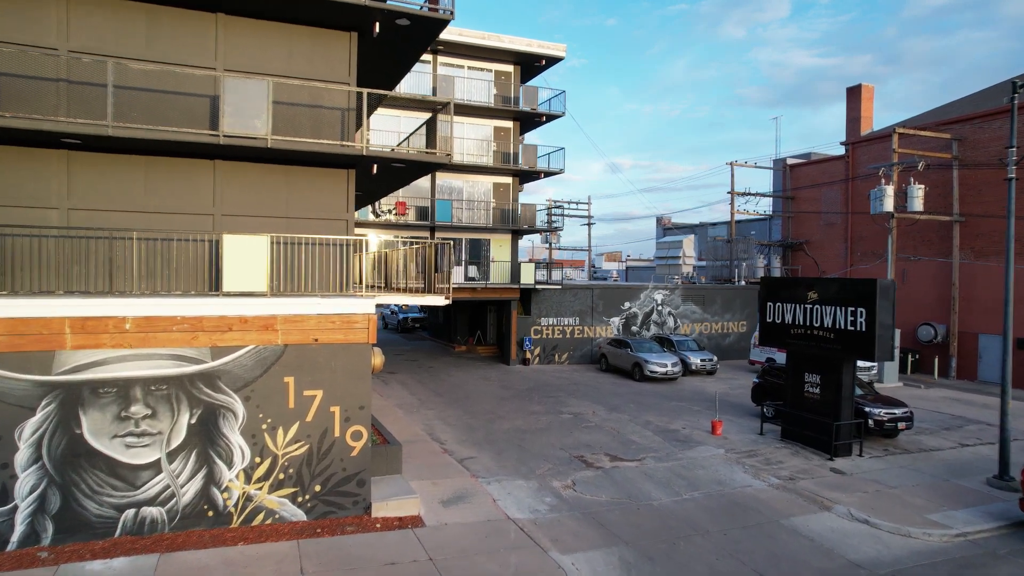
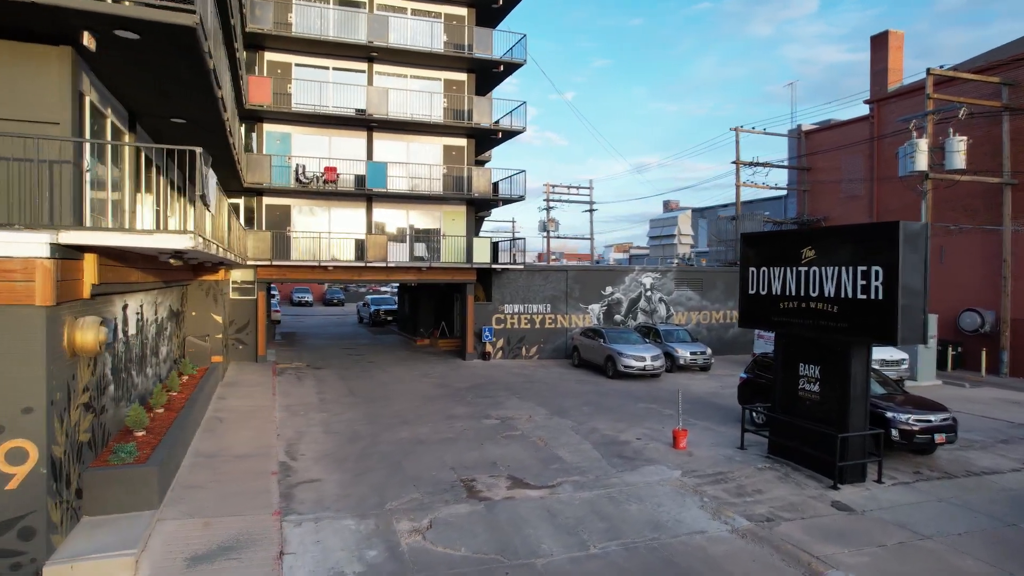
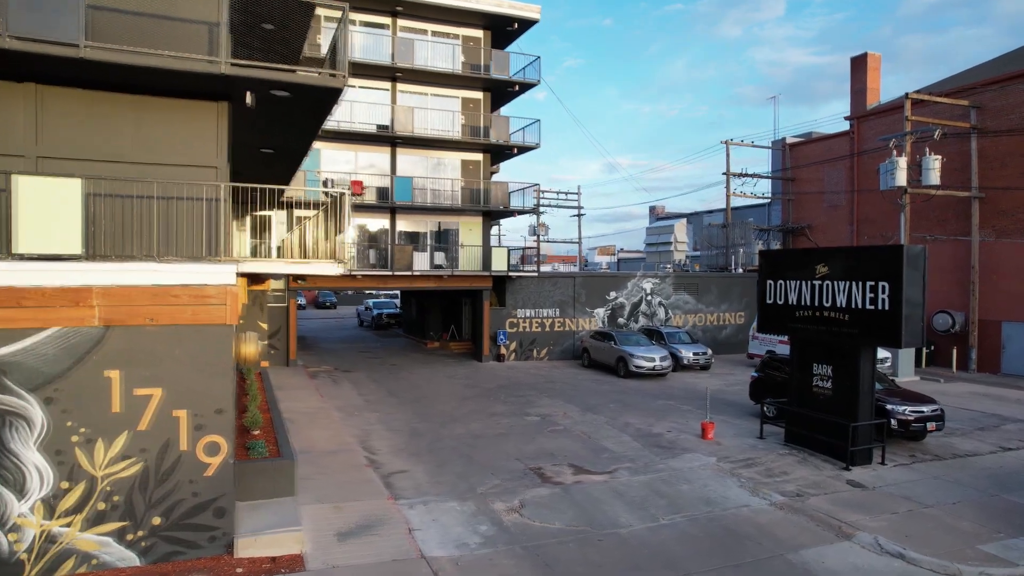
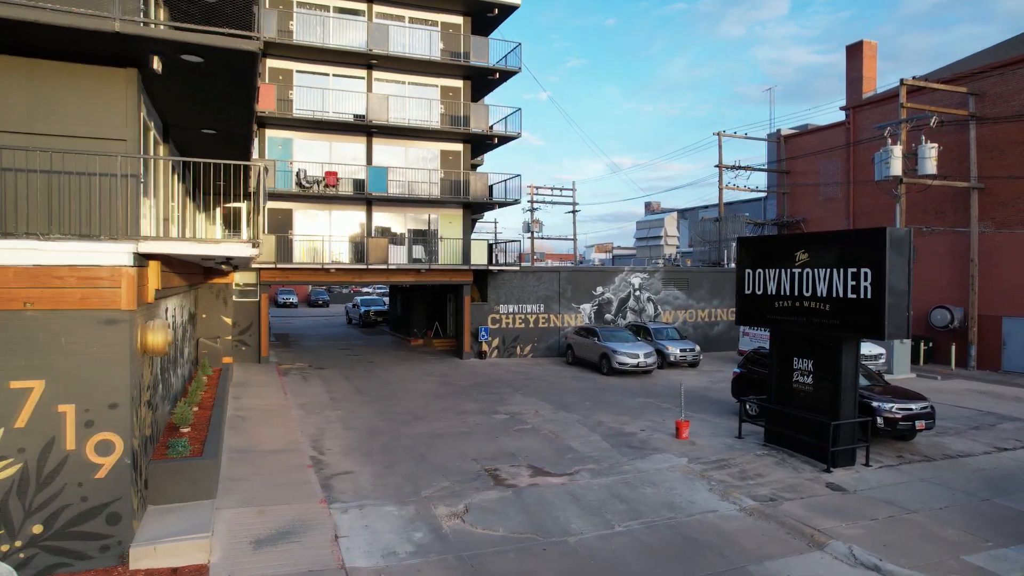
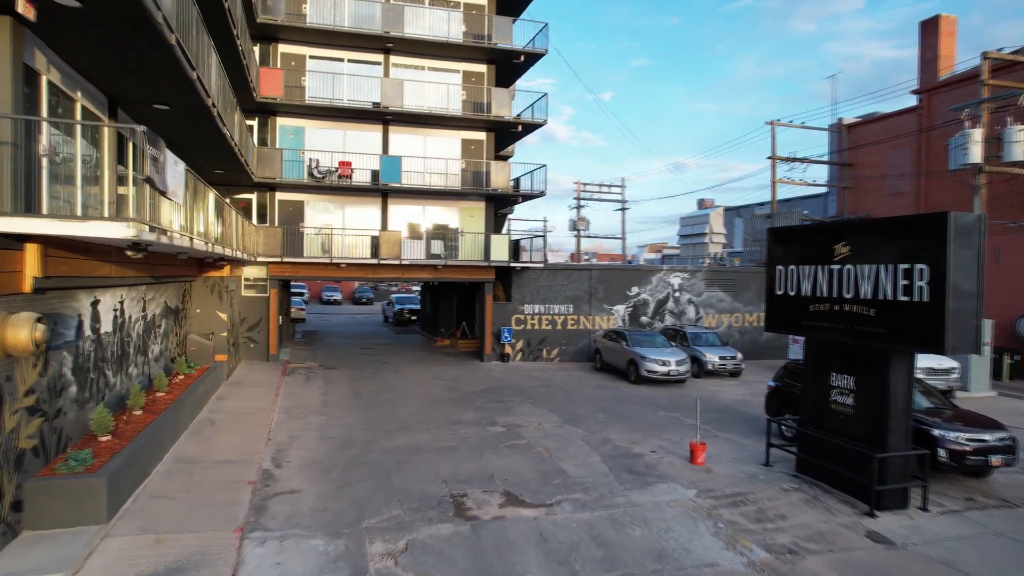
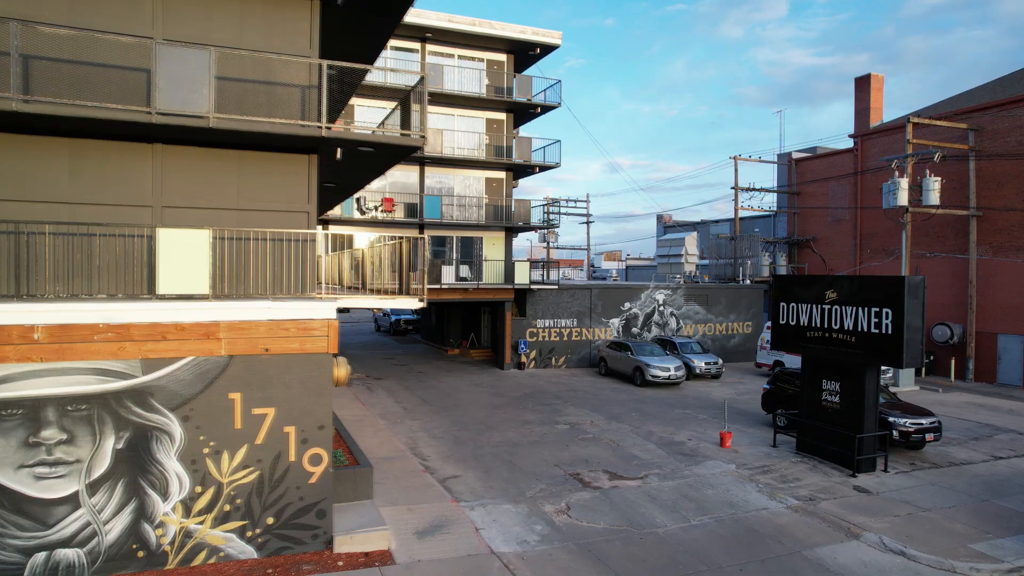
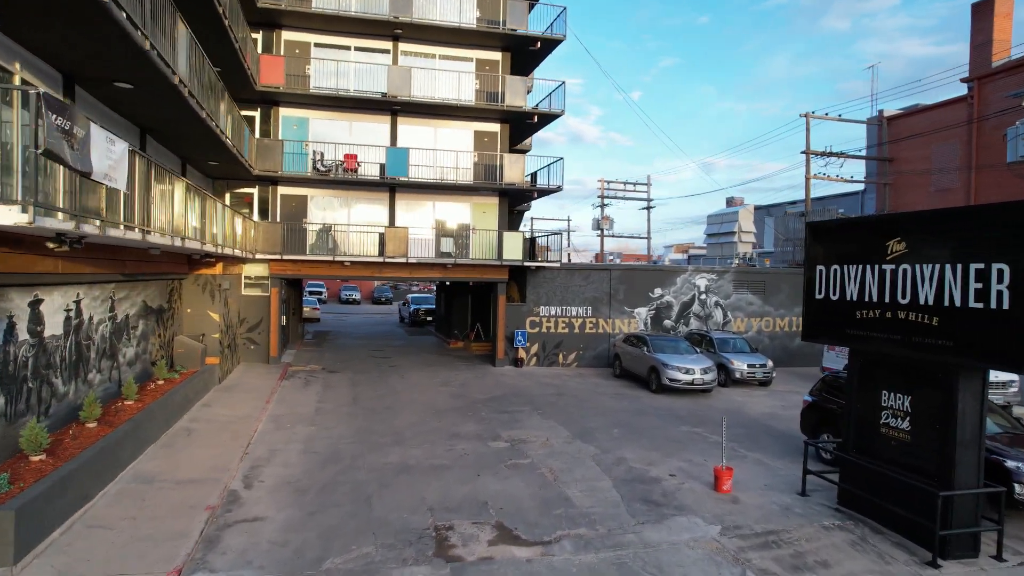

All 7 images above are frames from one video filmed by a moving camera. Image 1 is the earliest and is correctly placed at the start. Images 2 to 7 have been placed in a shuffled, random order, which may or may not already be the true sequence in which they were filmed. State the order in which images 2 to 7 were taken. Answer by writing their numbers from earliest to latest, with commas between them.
6, 3, 4, 2, 5, 7
